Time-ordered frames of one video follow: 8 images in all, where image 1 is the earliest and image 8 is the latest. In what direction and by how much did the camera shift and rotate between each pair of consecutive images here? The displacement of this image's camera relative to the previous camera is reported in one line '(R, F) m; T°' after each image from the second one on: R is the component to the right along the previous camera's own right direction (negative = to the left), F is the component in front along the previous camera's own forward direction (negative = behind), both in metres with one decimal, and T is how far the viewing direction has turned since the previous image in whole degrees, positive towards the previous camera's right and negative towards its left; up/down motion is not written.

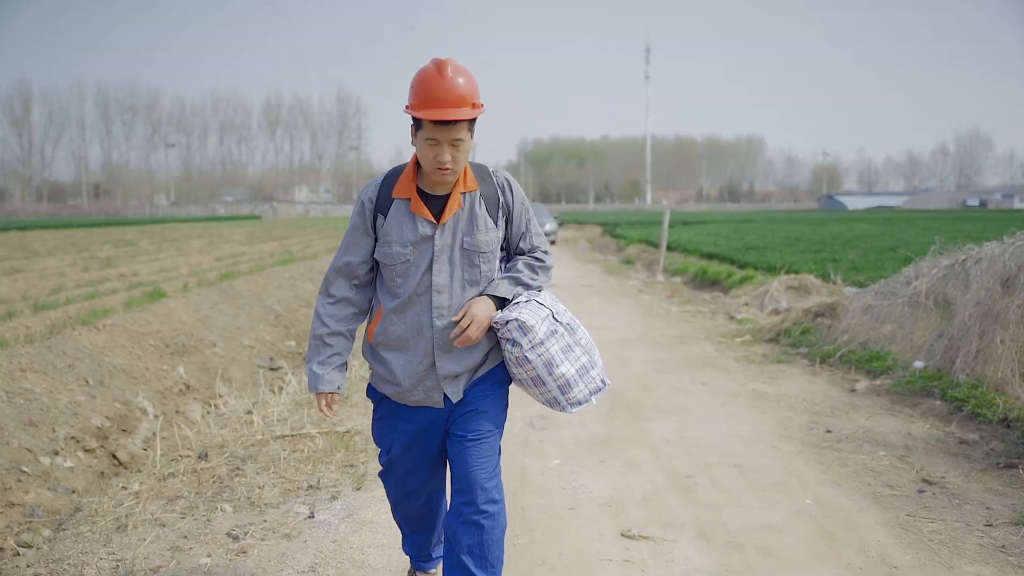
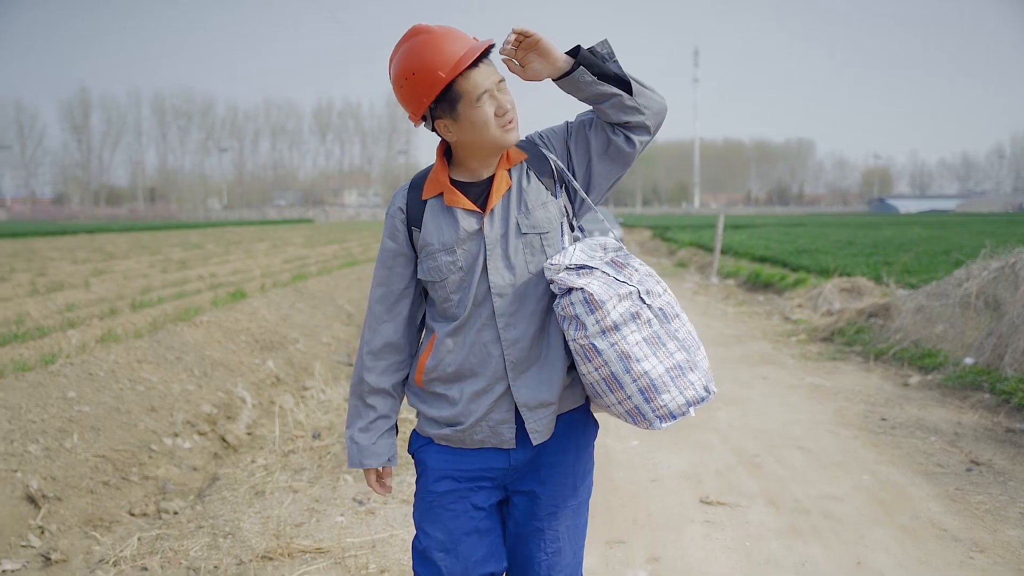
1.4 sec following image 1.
(-0.2, -0.5) m; -3°
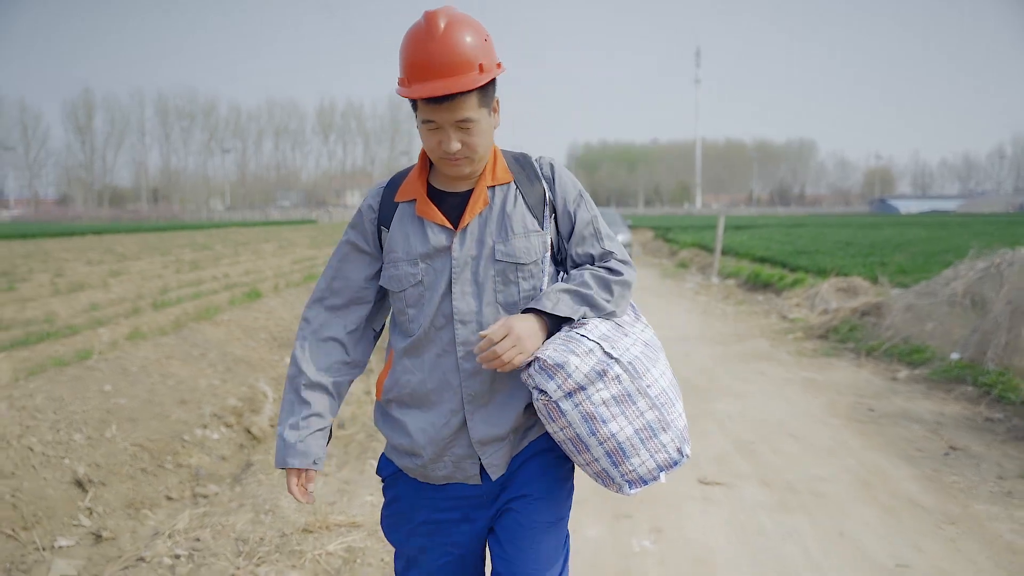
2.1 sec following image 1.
(-0.1, -0.3) m; 0°
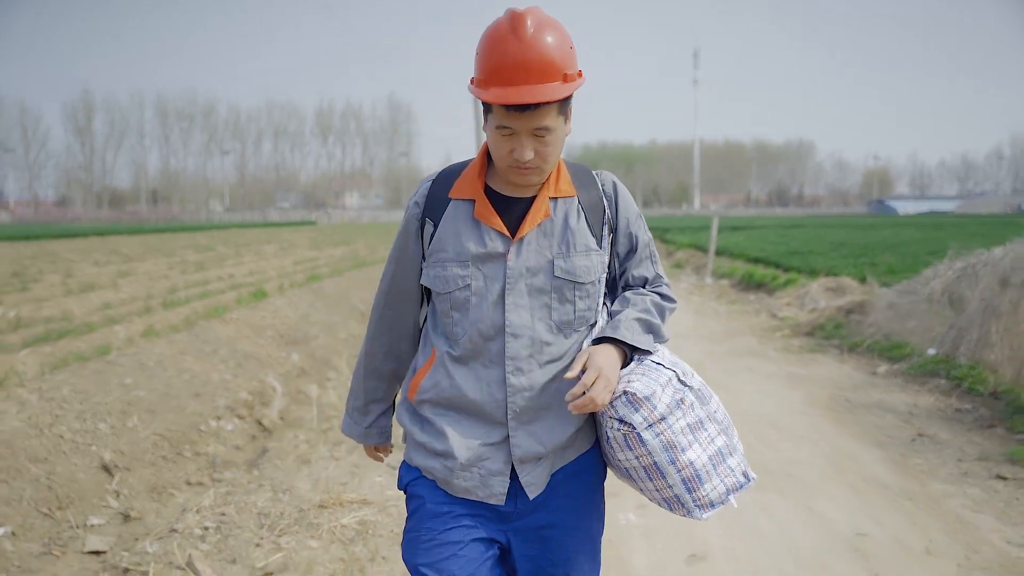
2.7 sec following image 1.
(0.0, -0.3) m; 0°
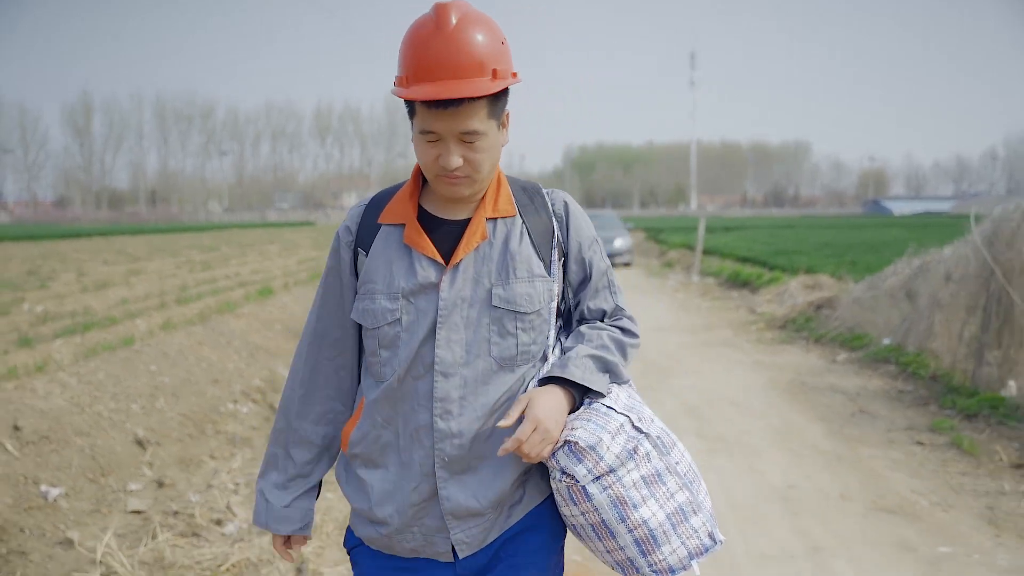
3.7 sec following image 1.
(+0.1, -0.6) m; 0°
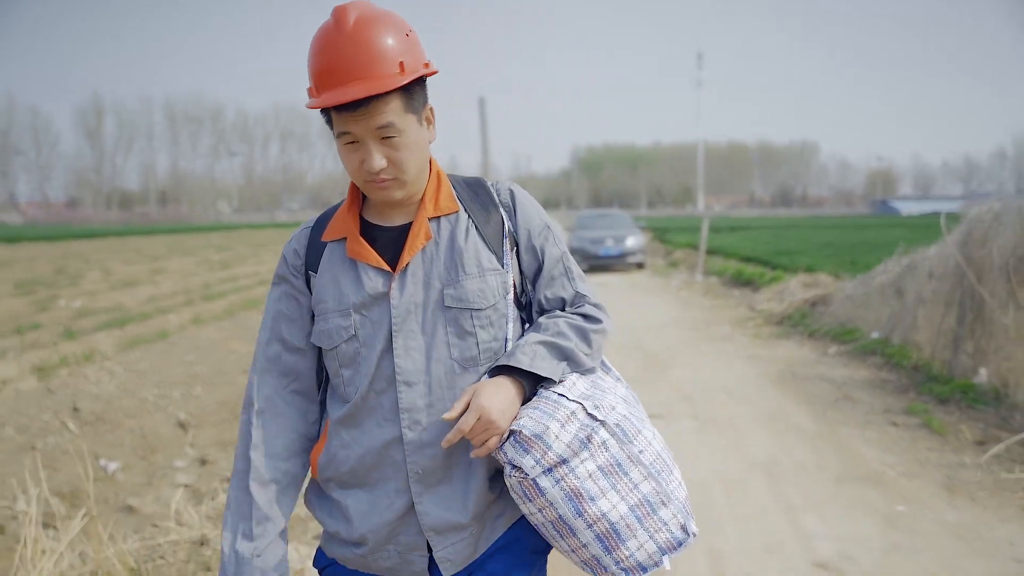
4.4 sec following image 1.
(0.0, -0.5) m; -1°
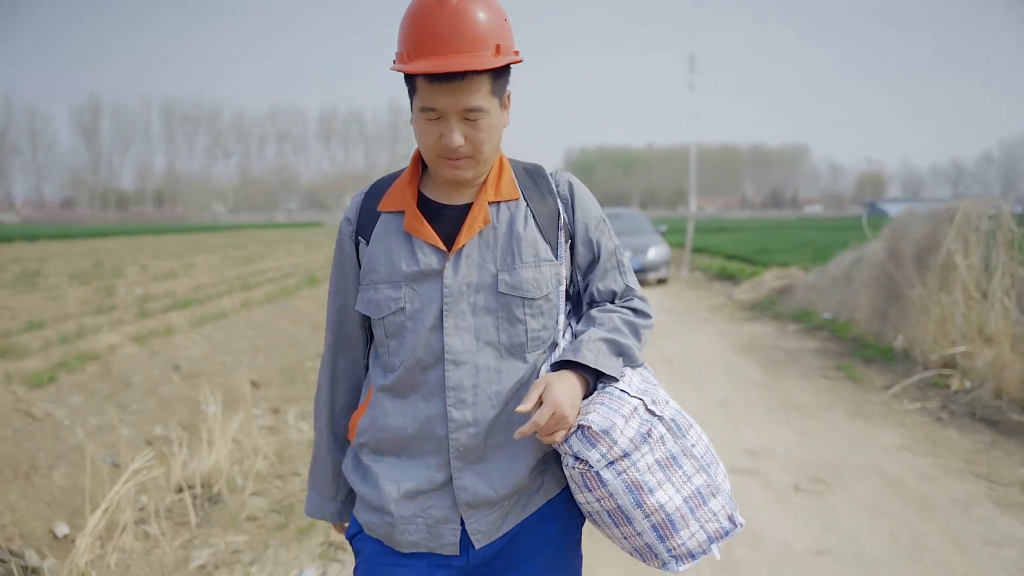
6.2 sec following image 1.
(-0.2, -1.4) m; 0°
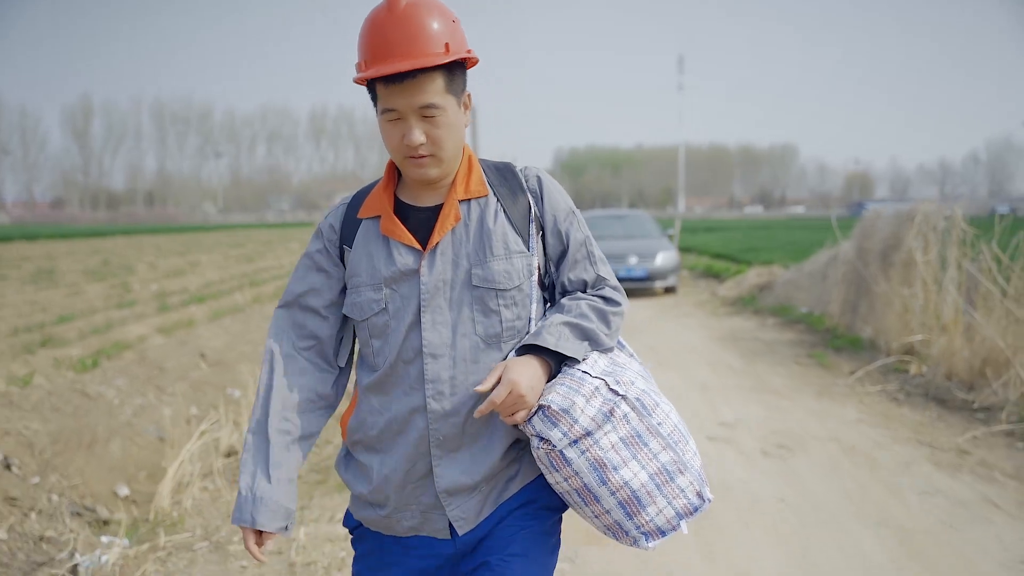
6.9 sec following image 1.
(-0.1, -0.6) m; +1°
